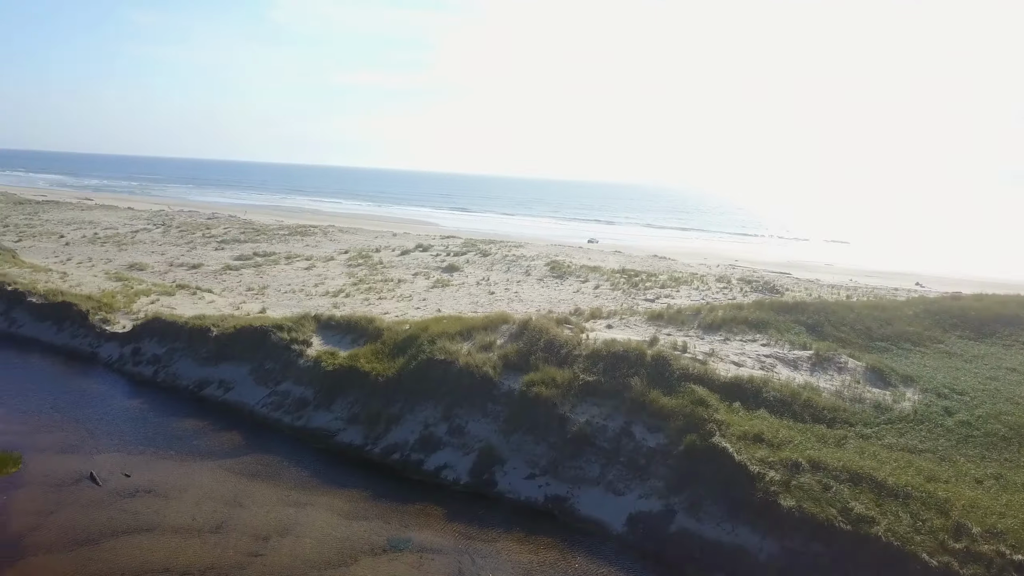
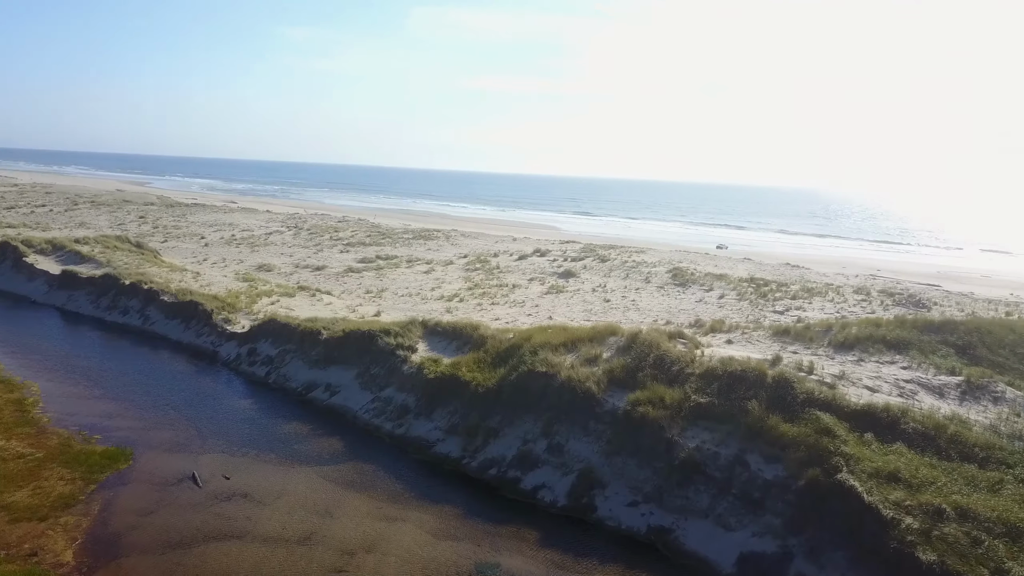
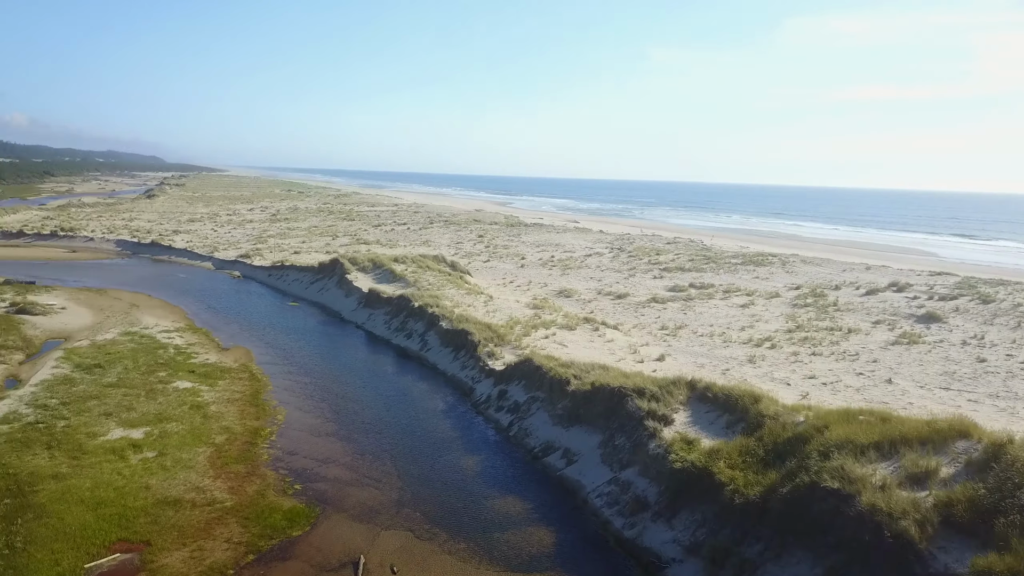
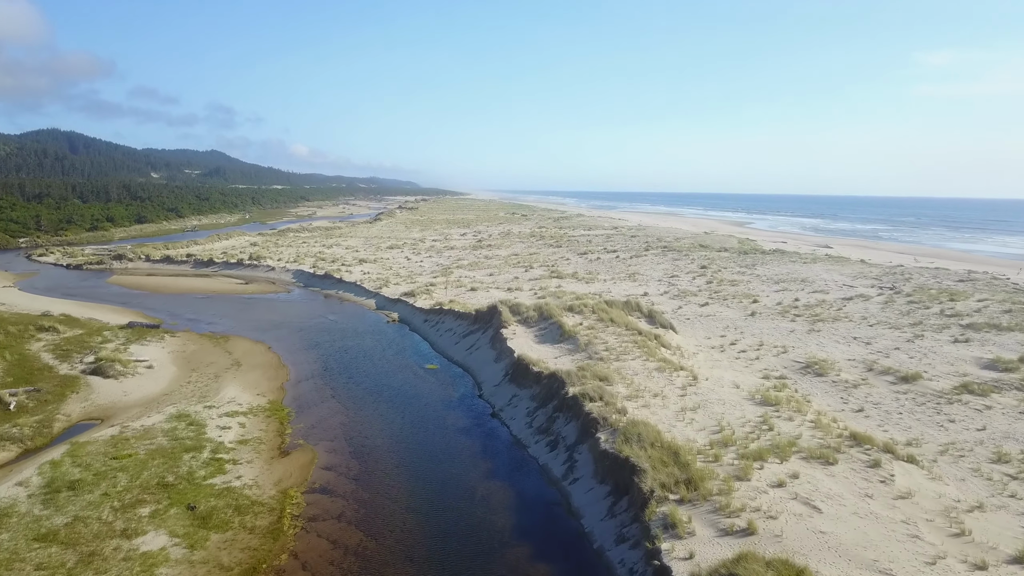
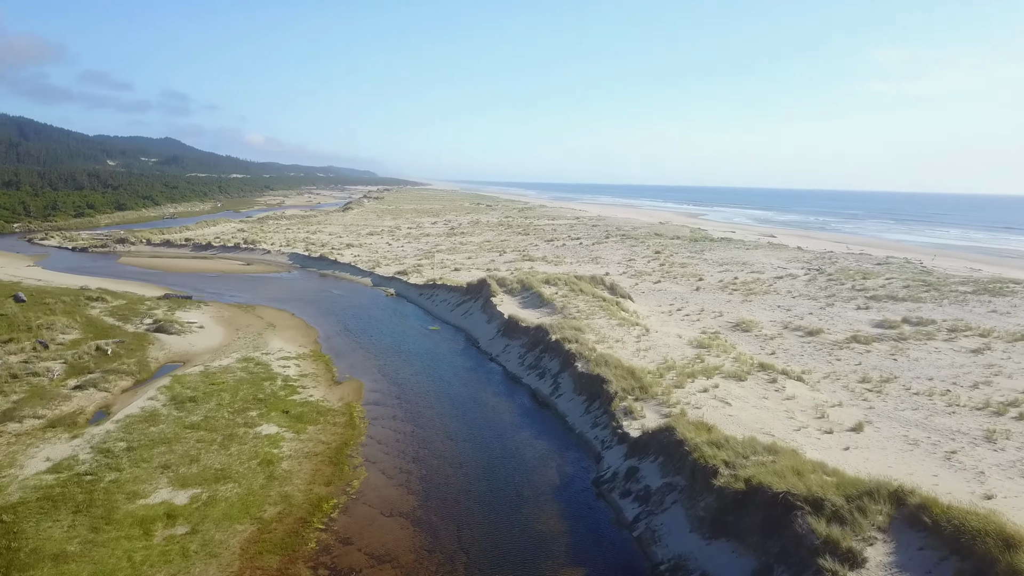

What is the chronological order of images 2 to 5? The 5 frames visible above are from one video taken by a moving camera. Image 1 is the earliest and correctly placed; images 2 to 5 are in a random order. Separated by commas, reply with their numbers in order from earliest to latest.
2, 3, 5, 4
